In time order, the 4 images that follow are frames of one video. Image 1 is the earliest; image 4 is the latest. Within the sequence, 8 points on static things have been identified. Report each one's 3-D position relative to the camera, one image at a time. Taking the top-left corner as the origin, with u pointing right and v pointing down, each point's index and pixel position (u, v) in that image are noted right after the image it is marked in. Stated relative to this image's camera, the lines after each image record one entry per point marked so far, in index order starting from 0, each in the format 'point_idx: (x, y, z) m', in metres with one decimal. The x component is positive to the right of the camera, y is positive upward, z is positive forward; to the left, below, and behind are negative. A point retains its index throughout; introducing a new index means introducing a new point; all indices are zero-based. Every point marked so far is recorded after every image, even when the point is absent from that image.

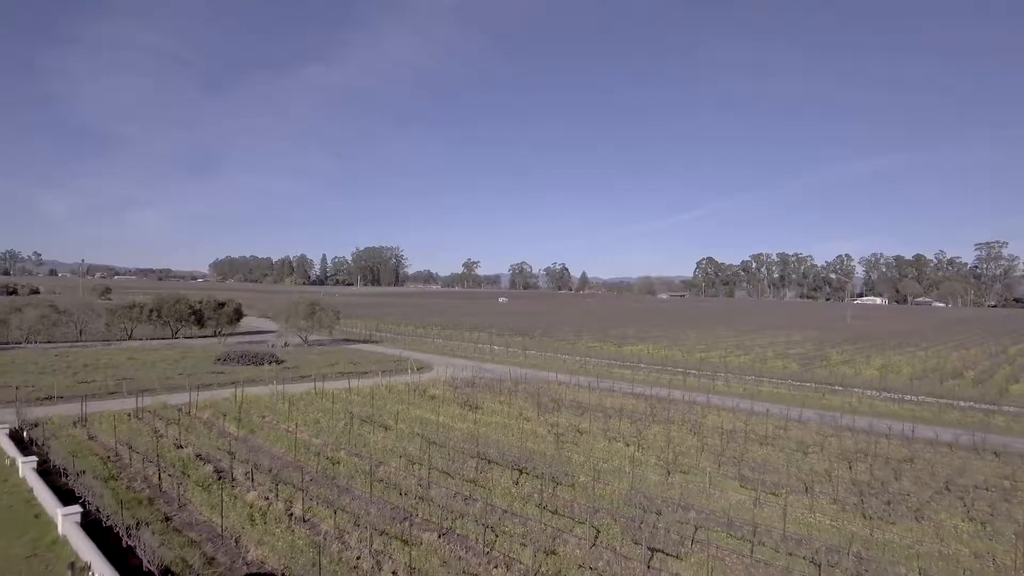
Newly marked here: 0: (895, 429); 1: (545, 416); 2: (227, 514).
0: (+11.6, -4.3, +18.9) m
1: (+1.0, -4.0, +19.4) m
2: (-5.2, -4.1, +11.2) m
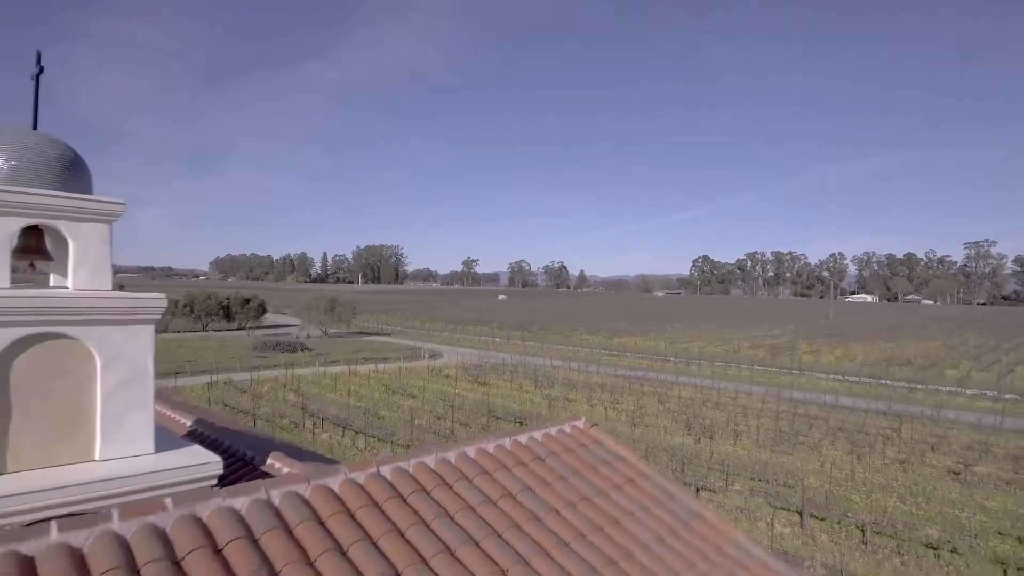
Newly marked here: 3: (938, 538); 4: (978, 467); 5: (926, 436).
0: (+11.7, -4.2, +23.3) m
1: (+1.1, -3.9, +23.8) m
2: (-5.1, -4.0, +15.6) m
3: (+7.3, -4.3, +10.6) m
4: (+11.5, -4.4, +15.2) m
5: (+12.0, -4.3, +17.9) m
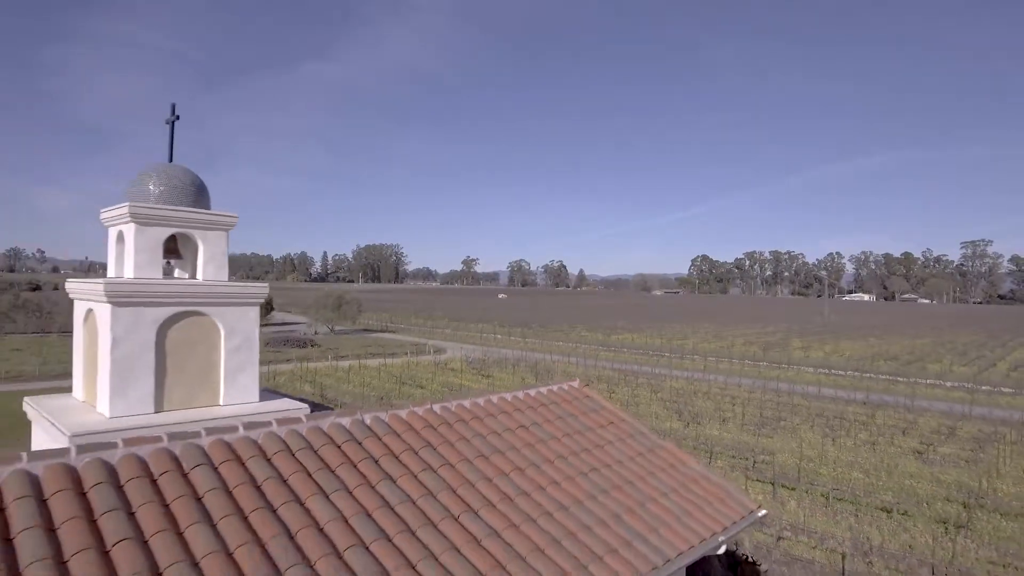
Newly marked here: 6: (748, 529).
0: (+11.8, -4.1, +24.8) m
1: (+1.2, -3.8, +25.3) m
2: (-5.0, -3.9, +17.0) m
3: (+7.4, -4.2, +12.0) m
4: (+11.6, -4.3, +16.7) m
5: (+12.1, -4.2, +19.3) m
6: (+4.1, -4.1, +10.5) m
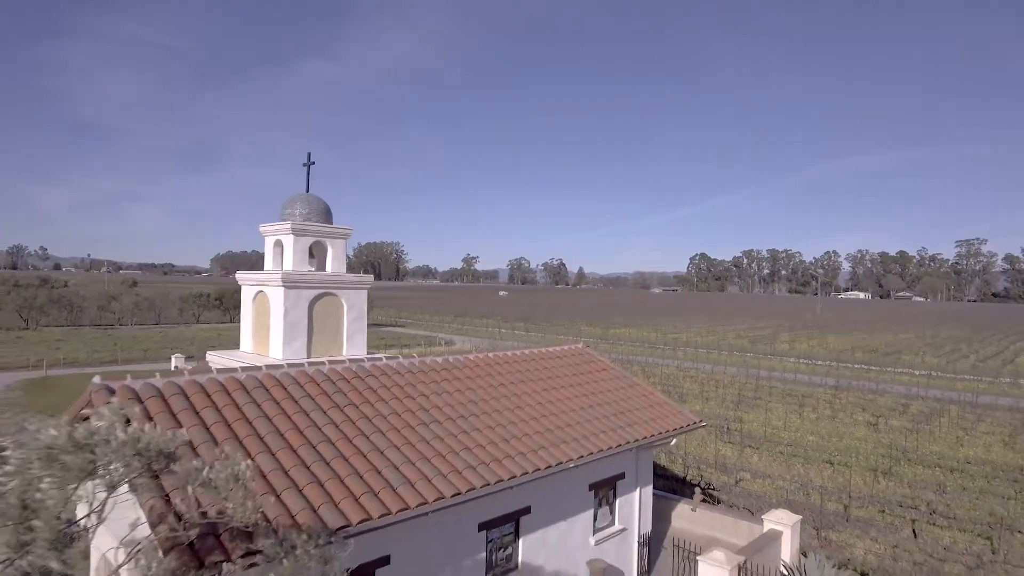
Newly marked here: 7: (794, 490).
0: (+12.1, -3.9, +27.5) m
1: (+1.5, -3.6, +28.0) m
2: (-4.7, -3.8, +19.7) m
3: (+7.7, -4.1, +14.8) m
4: (+11.9, -4.1, +19.4) m
5: (+12.5, -4.0, +22.1) m
6: (+4.4, -4.0, +13.2) m
7: (+5.7, -4.1, +12.5) m
